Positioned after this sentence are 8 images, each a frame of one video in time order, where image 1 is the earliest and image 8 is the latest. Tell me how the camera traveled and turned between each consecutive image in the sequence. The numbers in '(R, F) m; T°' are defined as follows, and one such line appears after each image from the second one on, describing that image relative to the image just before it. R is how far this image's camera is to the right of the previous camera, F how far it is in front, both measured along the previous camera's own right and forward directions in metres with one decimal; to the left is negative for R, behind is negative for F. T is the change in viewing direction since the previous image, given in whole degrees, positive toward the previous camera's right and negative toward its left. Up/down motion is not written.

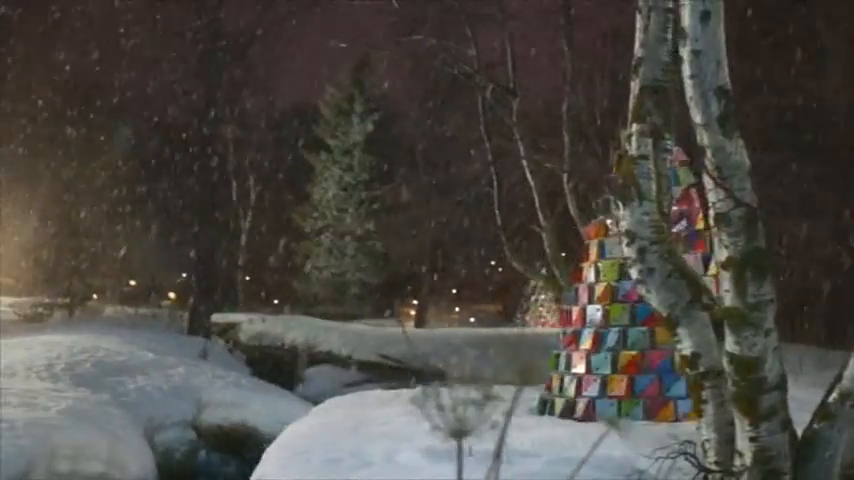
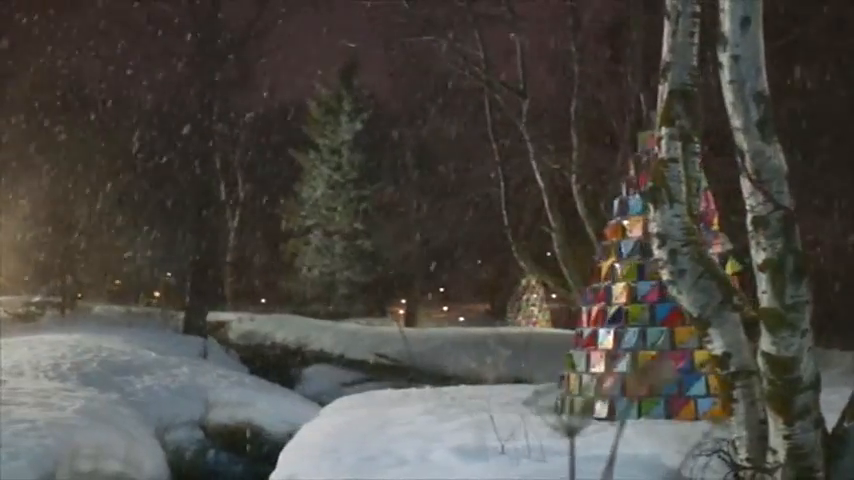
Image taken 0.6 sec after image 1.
(-0.3, -0.1) m; +1°
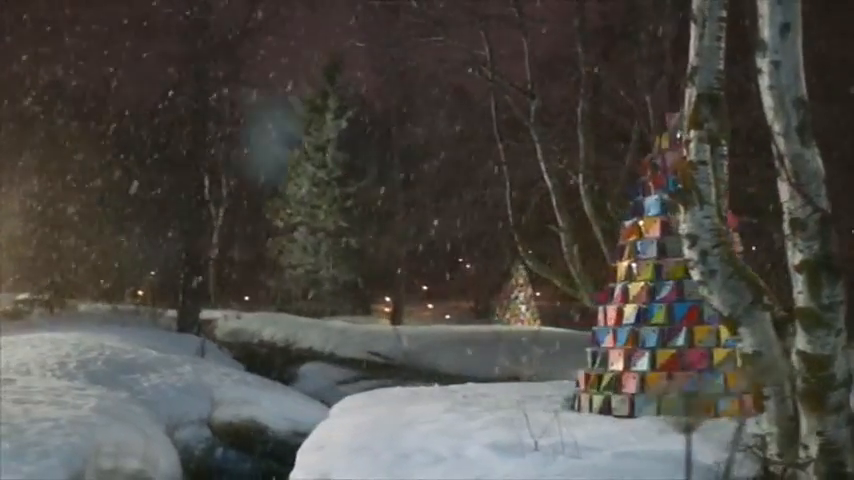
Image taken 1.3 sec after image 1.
(-0.3, -0.1) m; +1°
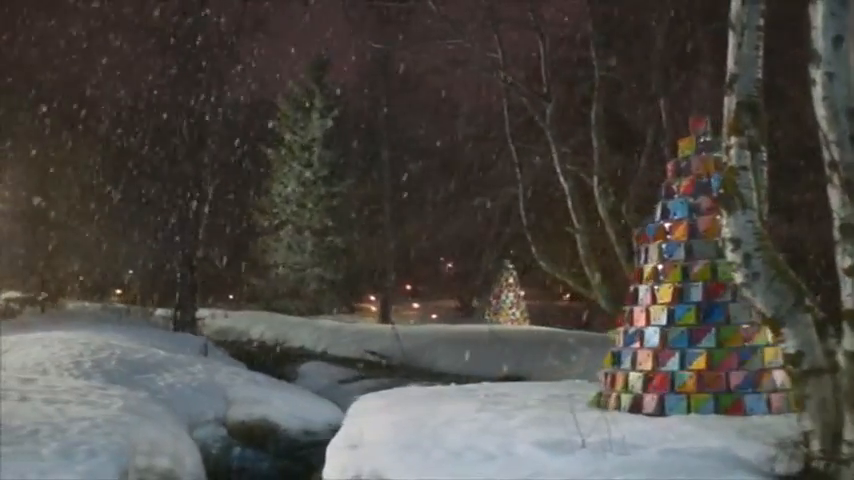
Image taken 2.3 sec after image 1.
(-0.4, -0.2) m; +1°
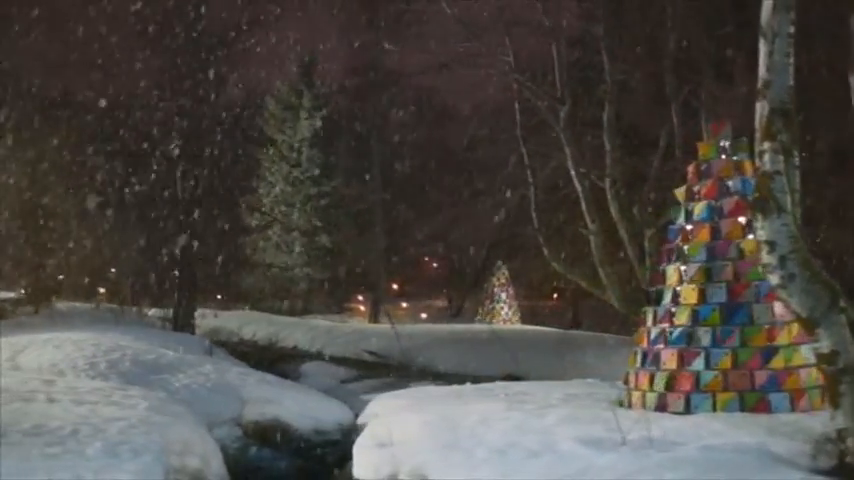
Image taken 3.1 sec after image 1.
(-0.4, -0.2) m; +1°
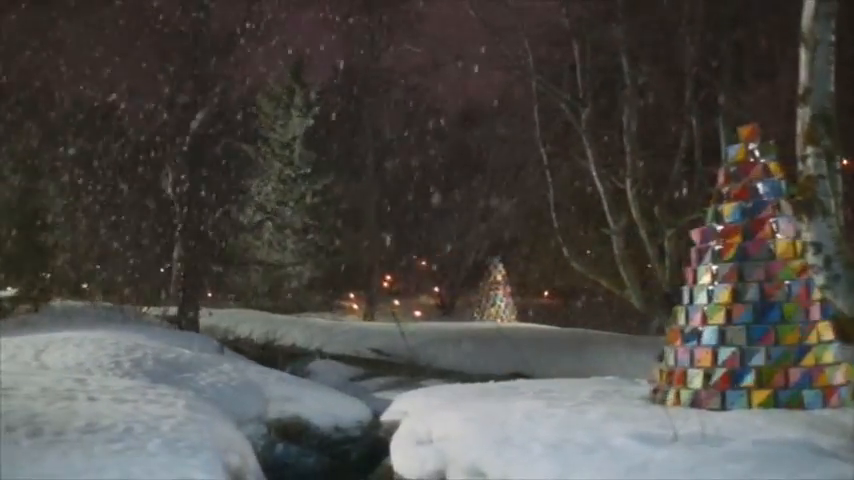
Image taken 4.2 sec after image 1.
(-0.5, -0.2) m; +1°
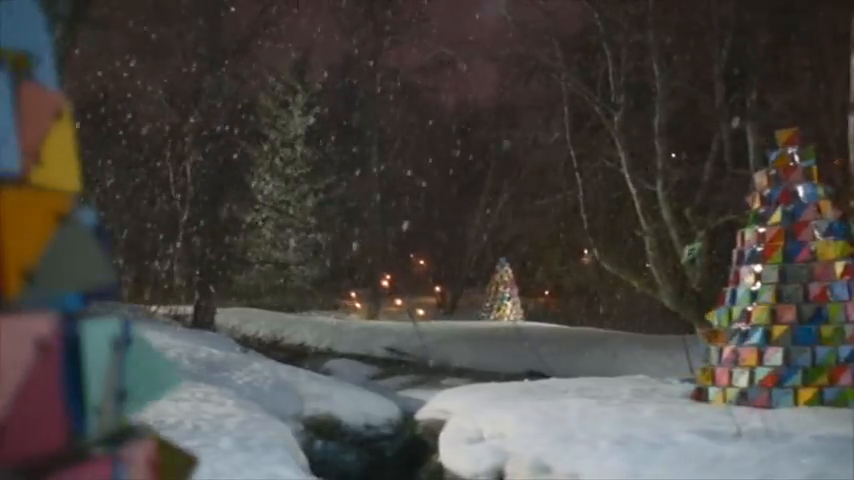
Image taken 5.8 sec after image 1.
(-0.5, -0.3) m; 0°
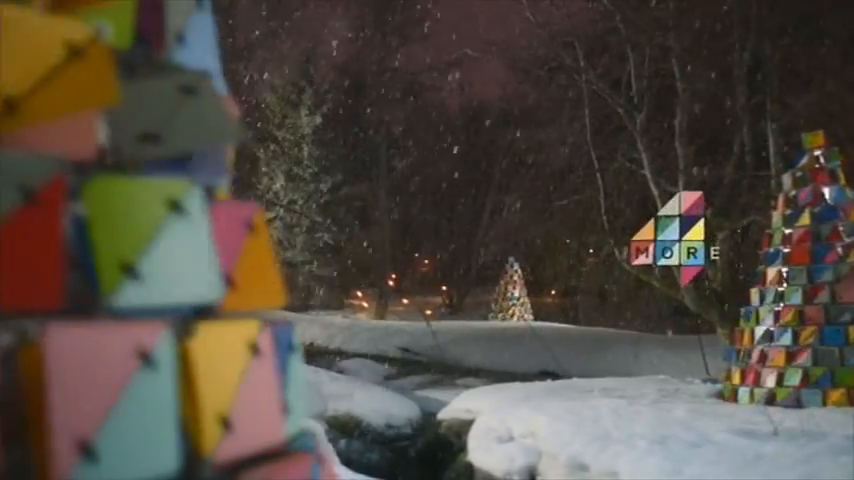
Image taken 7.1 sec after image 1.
(-0.3, -0.1) m; 0°
